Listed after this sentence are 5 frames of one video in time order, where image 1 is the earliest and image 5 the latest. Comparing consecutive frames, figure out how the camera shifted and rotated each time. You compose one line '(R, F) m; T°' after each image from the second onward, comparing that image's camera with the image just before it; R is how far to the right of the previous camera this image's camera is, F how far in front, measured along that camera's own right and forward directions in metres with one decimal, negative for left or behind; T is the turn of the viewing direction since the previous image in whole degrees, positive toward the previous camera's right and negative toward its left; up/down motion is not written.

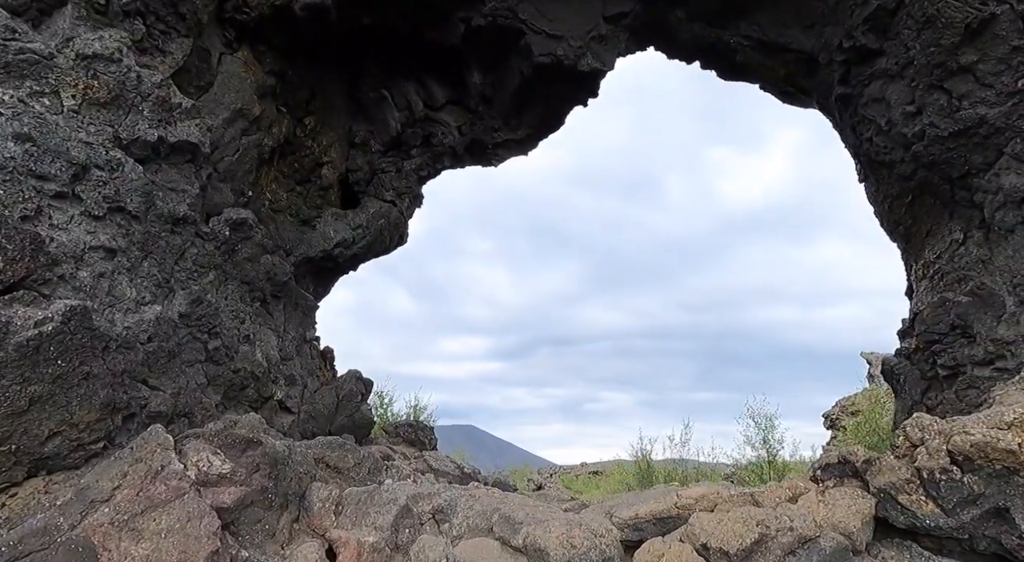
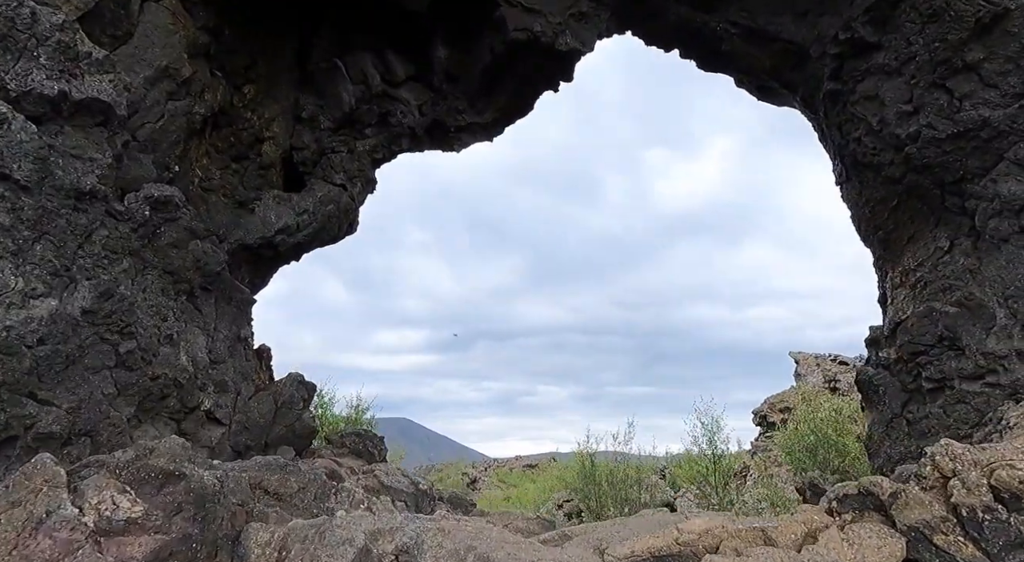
(-0.3, +0.9) m; +5°
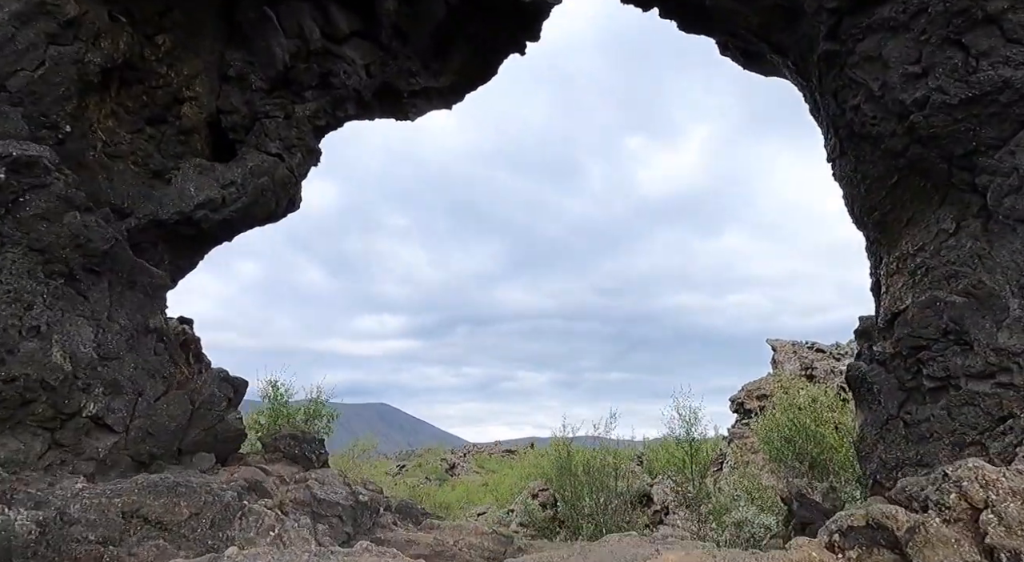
(+0.3, +1.0) m; +2°
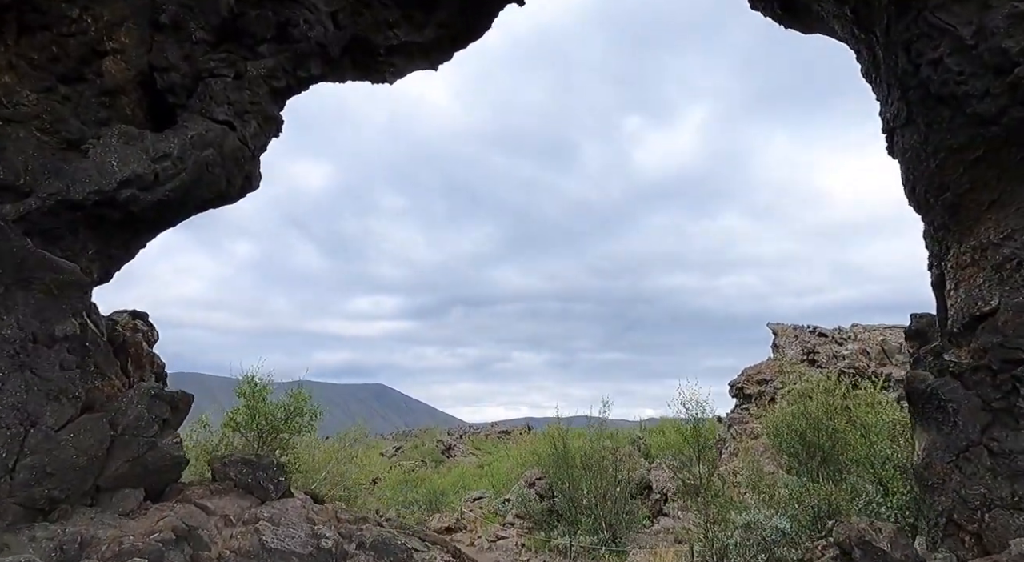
(0.0, +1.5) m; 0°
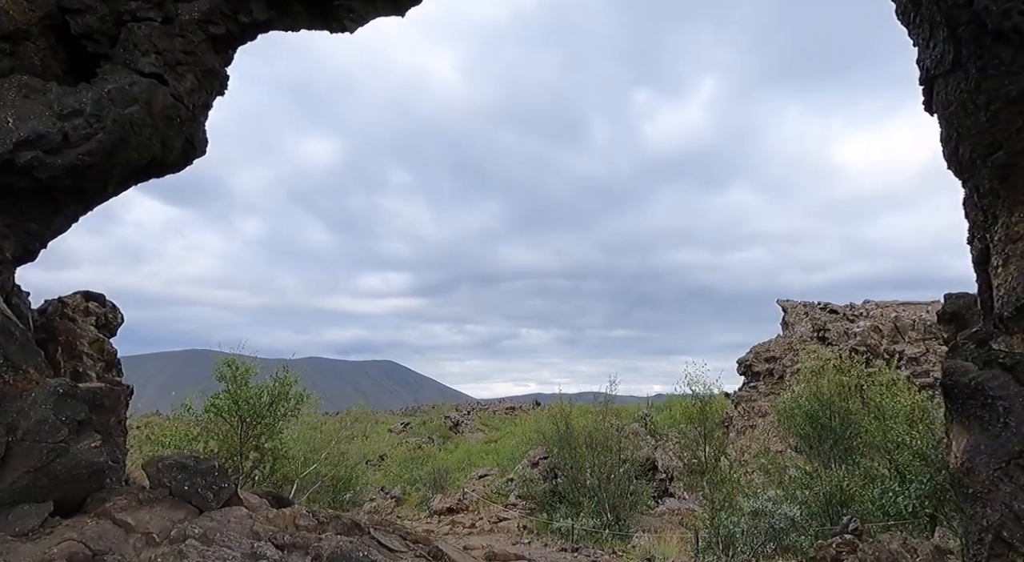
(+0.3, +1.0) m; -1°
